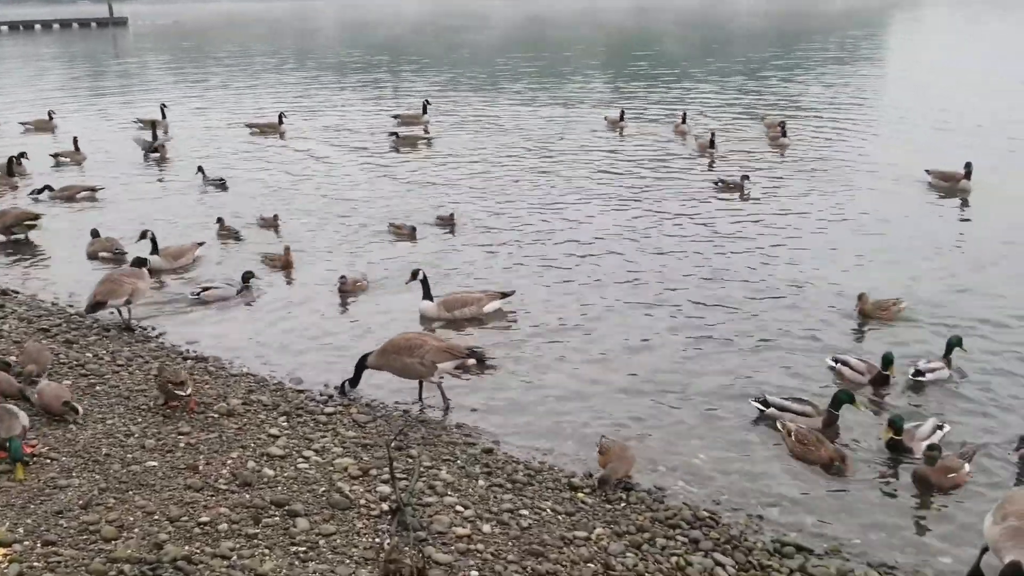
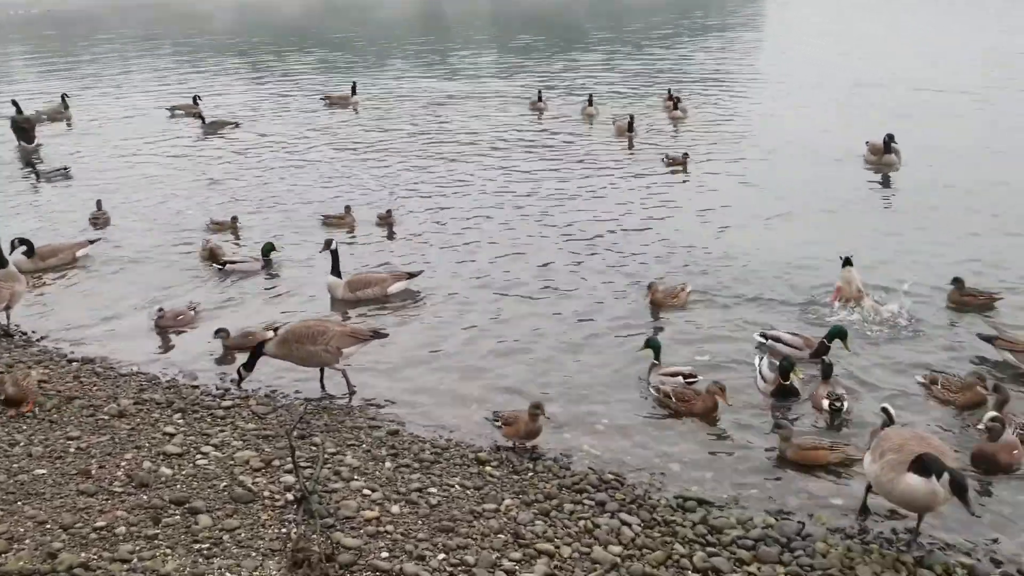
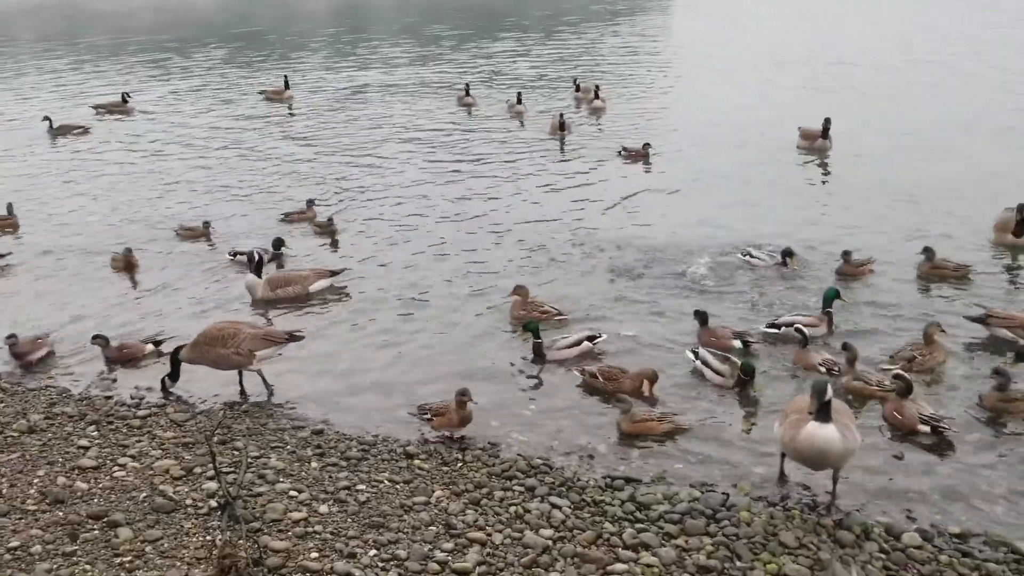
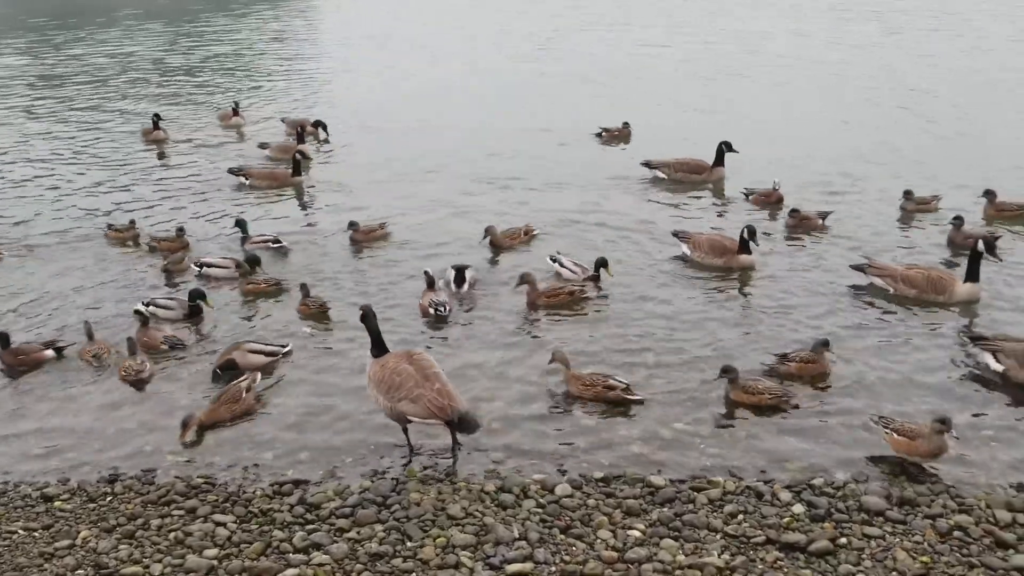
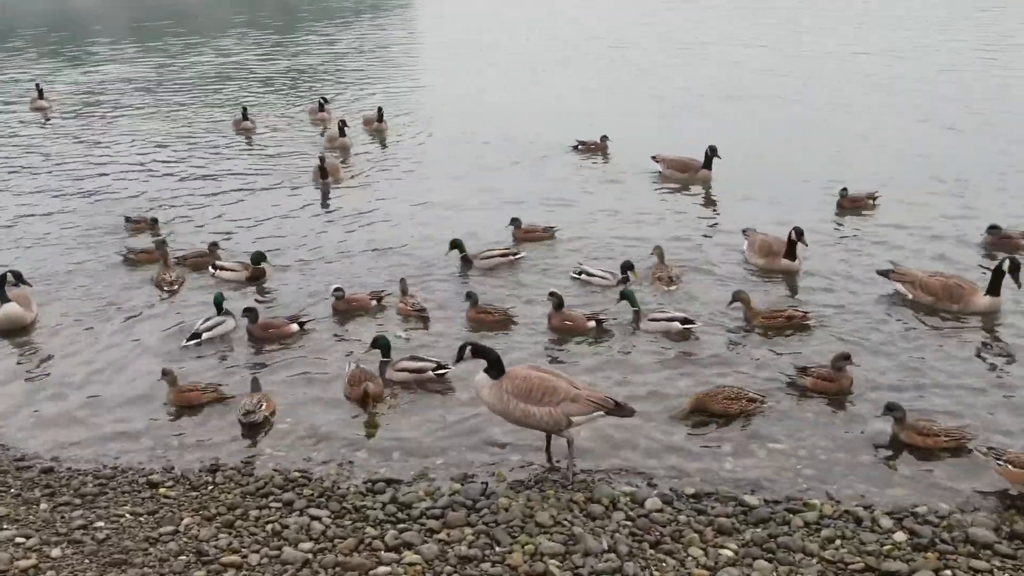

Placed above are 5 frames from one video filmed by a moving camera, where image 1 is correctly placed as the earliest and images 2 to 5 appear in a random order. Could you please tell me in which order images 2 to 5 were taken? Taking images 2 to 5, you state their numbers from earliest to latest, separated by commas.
2, 3, 5, 4
